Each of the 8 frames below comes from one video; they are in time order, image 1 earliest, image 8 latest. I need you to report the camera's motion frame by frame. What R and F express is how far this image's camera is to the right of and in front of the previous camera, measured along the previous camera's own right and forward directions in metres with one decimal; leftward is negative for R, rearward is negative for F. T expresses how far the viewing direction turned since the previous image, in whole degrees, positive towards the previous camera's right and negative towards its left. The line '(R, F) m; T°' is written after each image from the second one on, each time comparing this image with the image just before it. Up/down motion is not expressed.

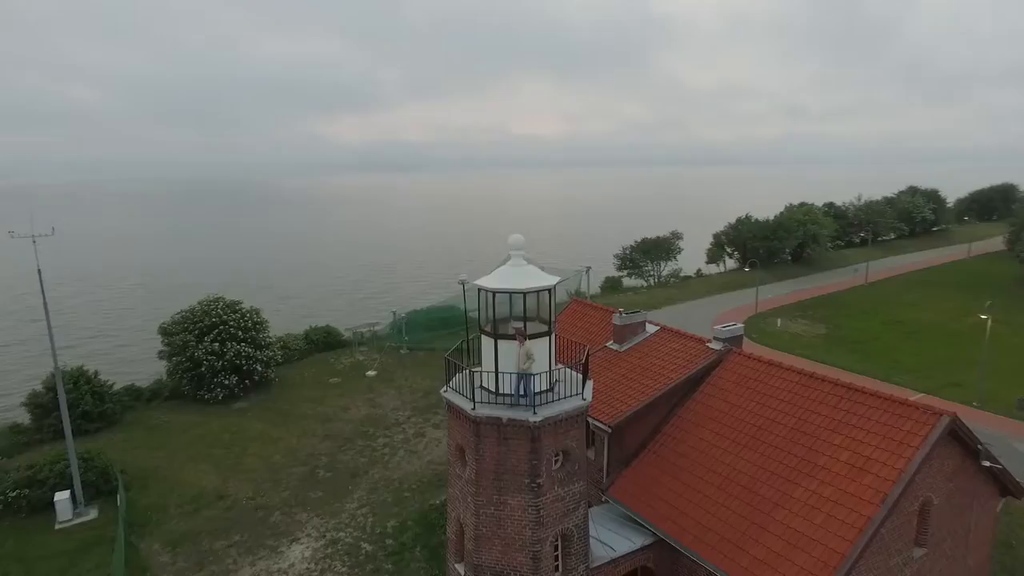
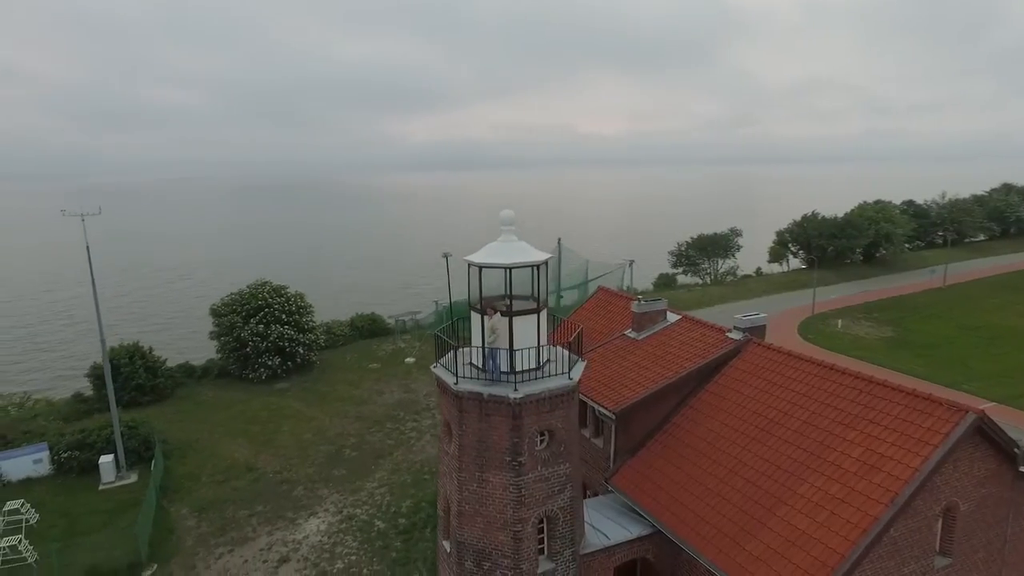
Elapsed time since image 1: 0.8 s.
(+1.5, +0.3) m; -6°
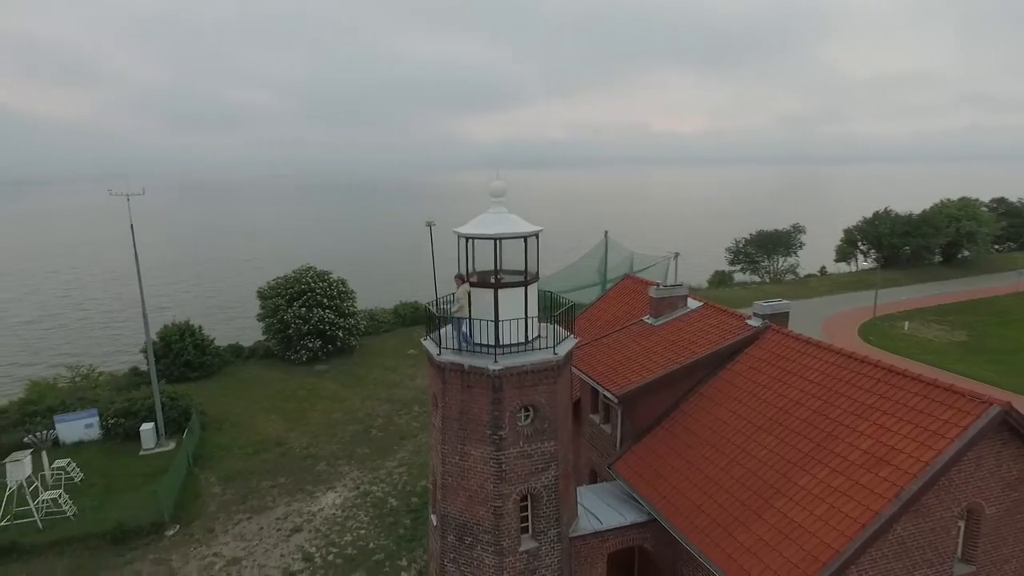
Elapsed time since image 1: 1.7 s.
(+1.5, +0.3) m; -6°
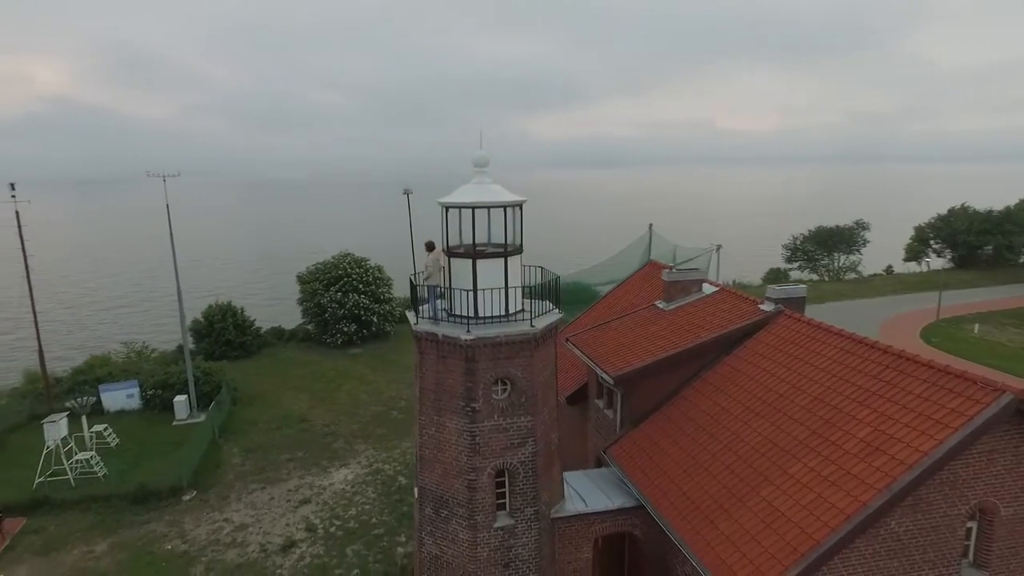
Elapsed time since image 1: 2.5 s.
(+1.5, +0.3) m; -6°
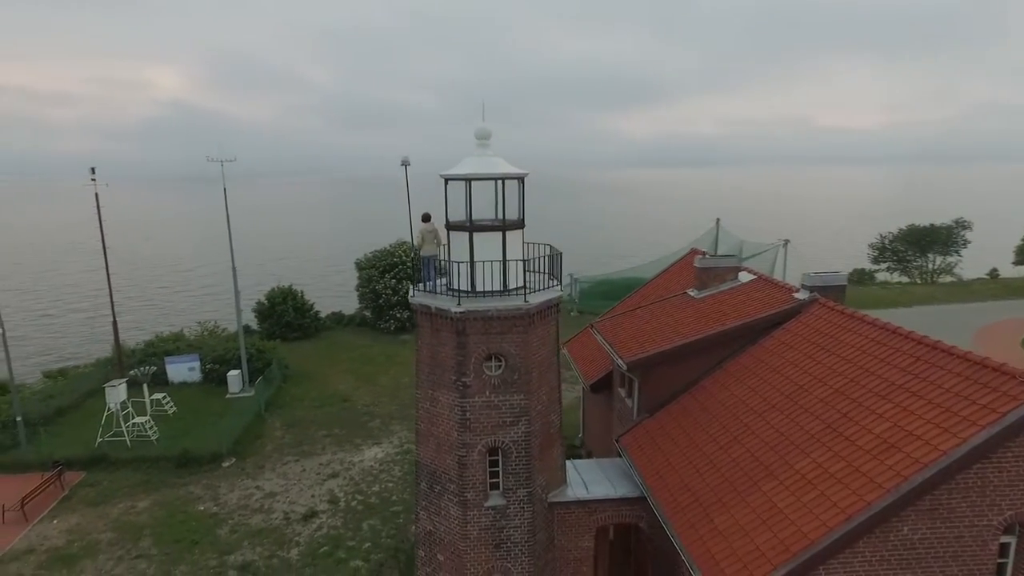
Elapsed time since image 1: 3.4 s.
(+1.5, +0.4) m; -7°
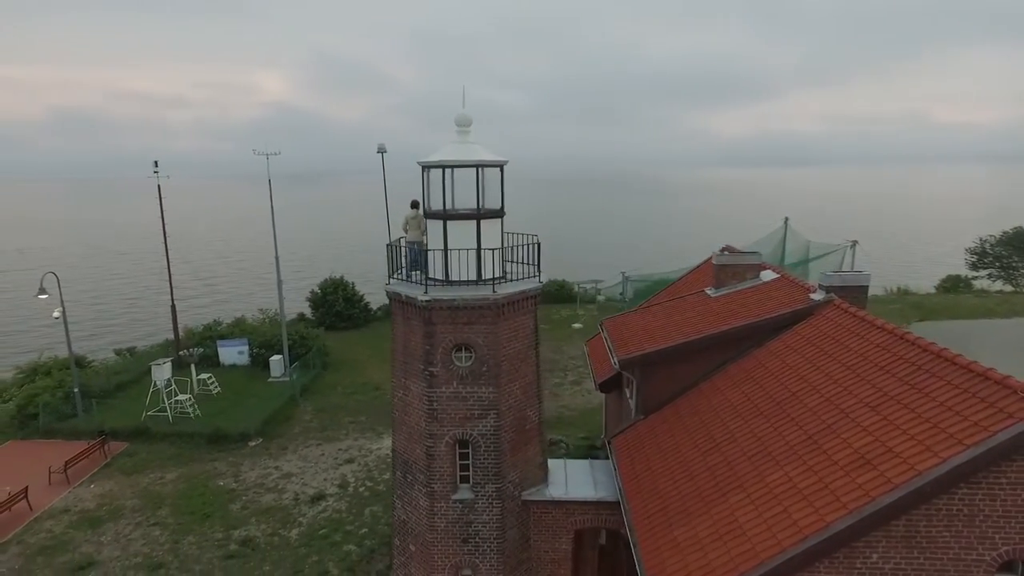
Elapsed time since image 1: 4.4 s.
(+1.9, +0.4) m; -8°
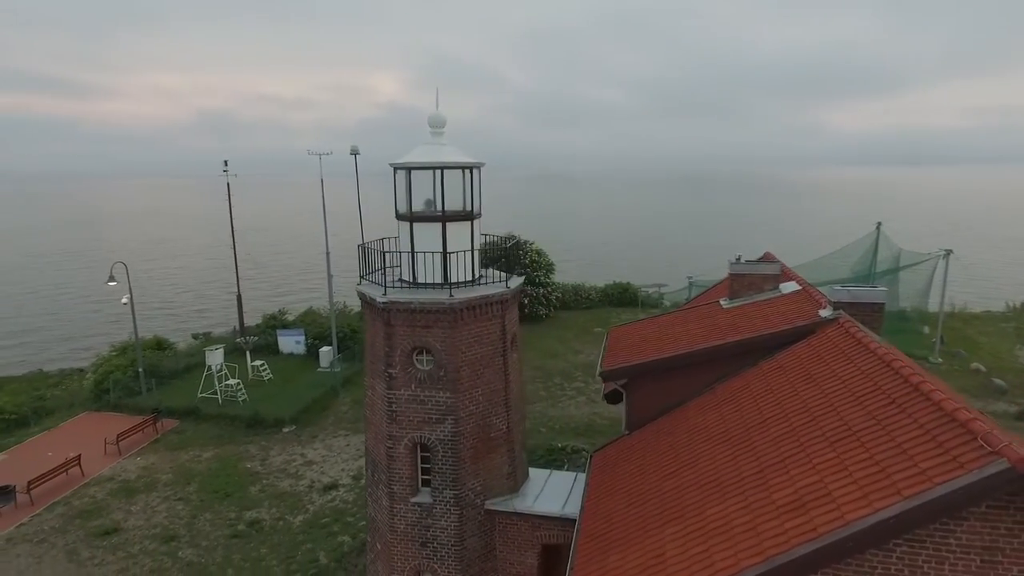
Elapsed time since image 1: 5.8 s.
(+2.4, +0.5) m; -9°
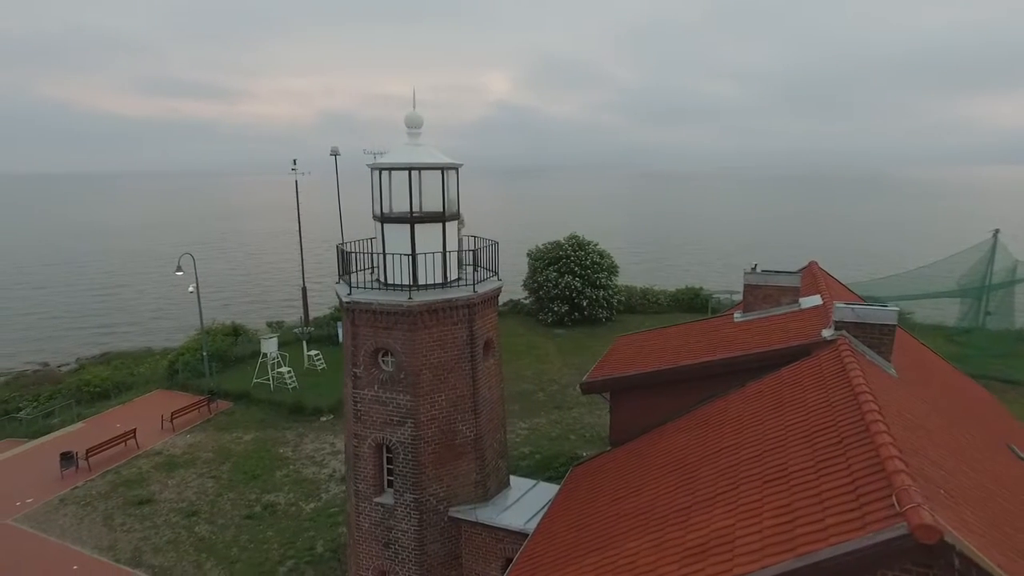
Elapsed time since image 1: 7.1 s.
(+2.4, +0.6) m; -10°
